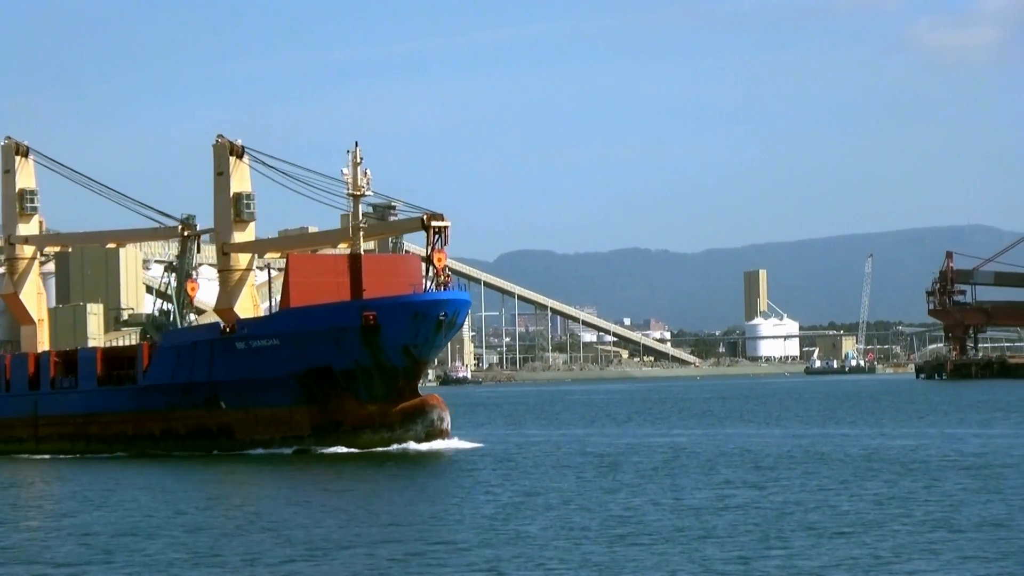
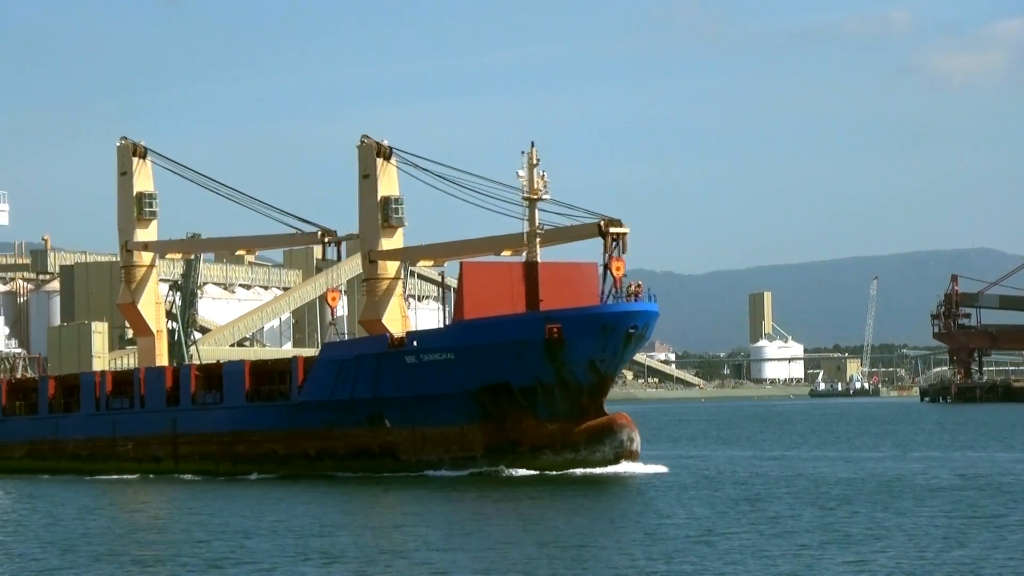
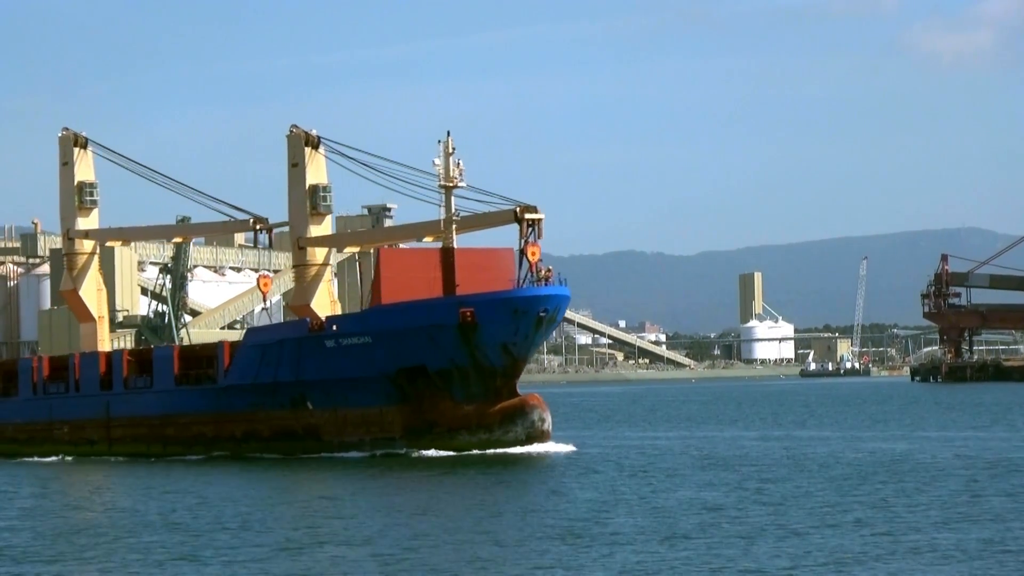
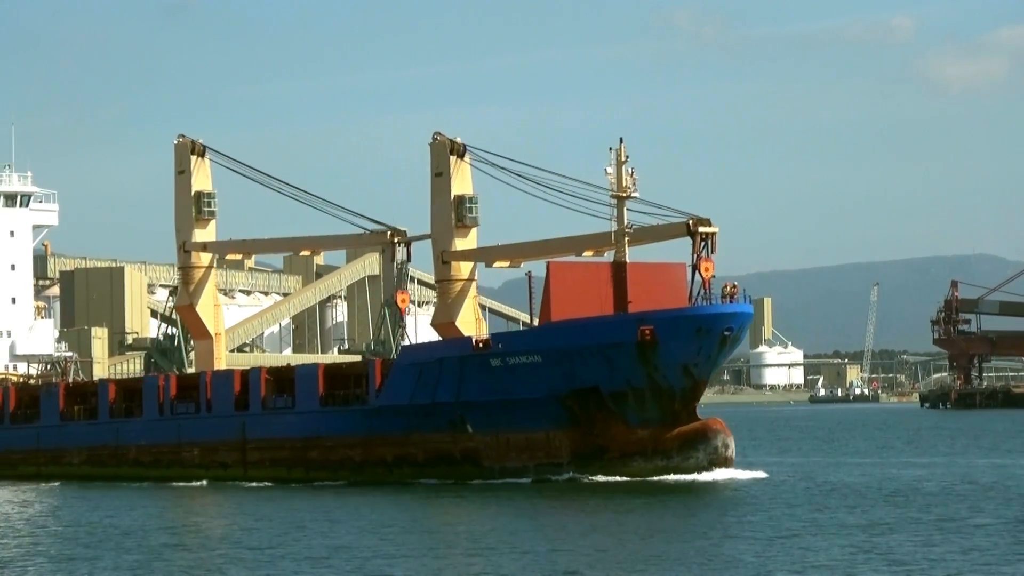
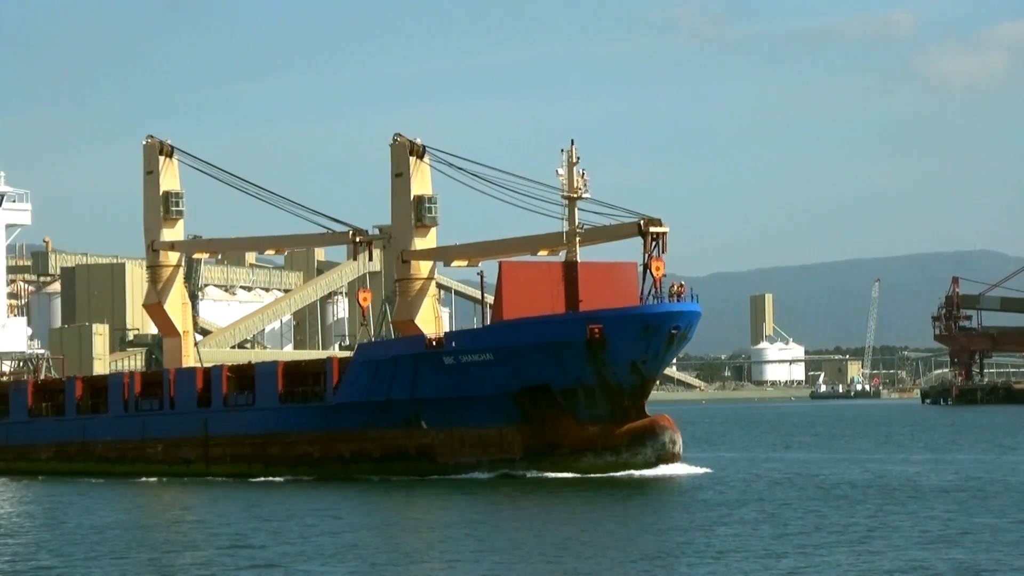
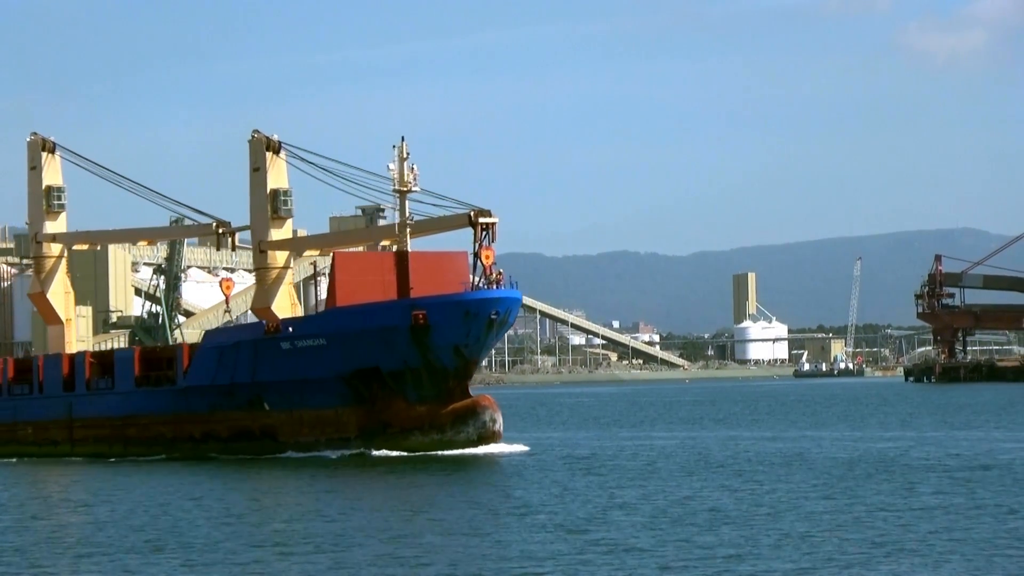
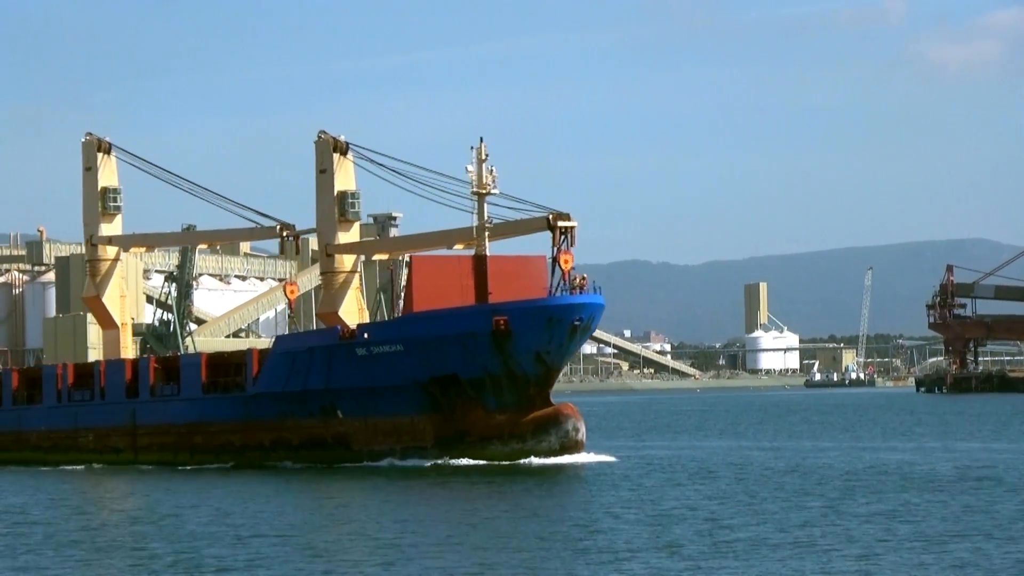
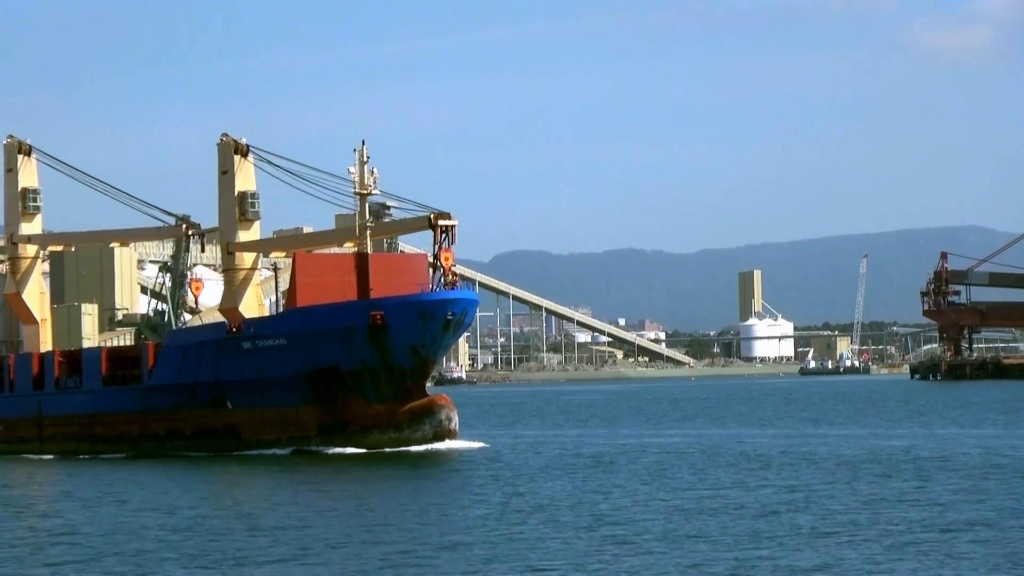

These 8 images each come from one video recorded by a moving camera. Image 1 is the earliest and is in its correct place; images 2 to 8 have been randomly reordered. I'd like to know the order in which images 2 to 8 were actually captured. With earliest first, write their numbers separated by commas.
8, 6, 3, 7, 2, 5, 4
